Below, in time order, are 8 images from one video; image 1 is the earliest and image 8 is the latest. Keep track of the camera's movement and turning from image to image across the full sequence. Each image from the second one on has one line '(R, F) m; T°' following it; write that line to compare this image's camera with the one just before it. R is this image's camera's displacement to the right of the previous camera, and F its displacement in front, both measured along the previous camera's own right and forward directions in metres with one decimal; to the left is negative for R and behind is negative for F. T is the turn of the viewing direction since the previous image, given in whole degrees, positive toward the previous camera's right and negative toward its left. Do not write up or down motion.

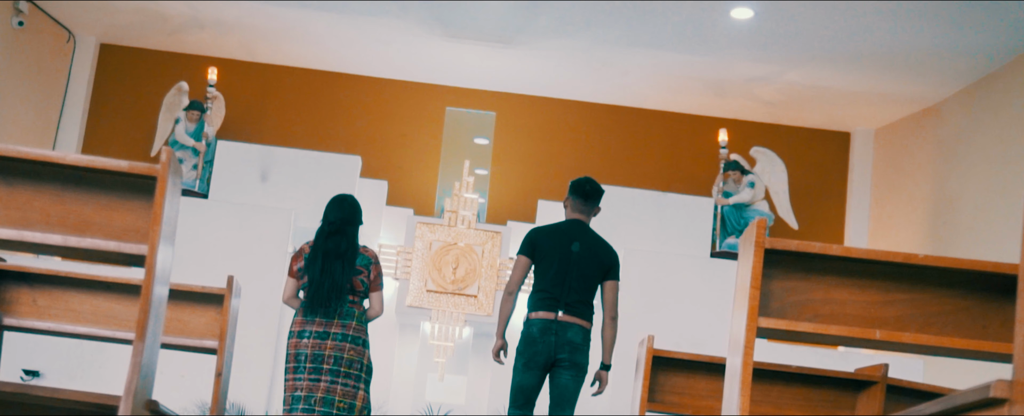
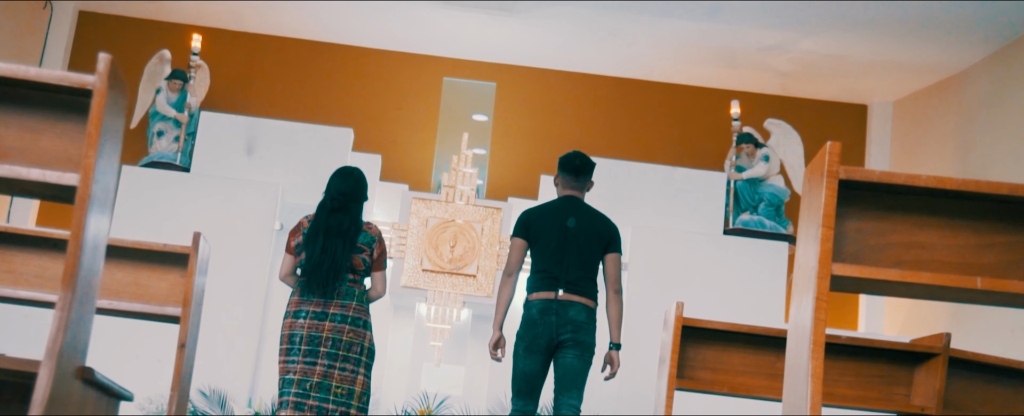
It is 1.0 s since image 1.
(0.0, +0.4) m; 0°
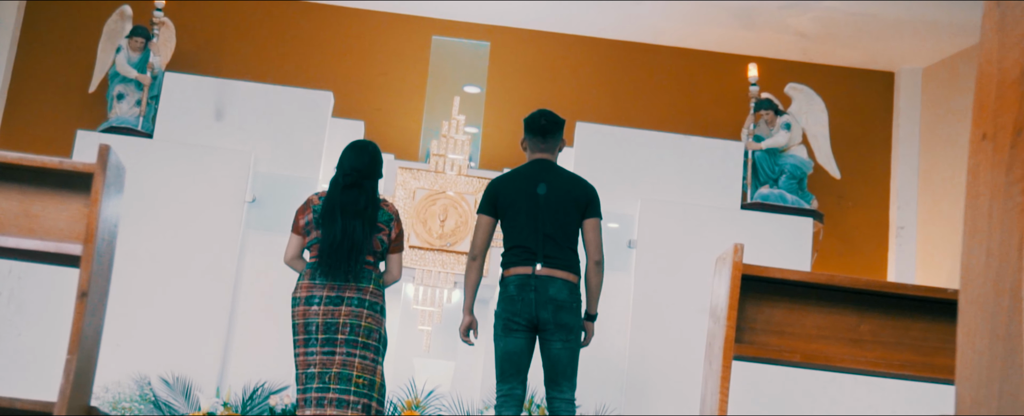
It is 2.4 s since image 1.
(0.0, +0.6) m; +1°
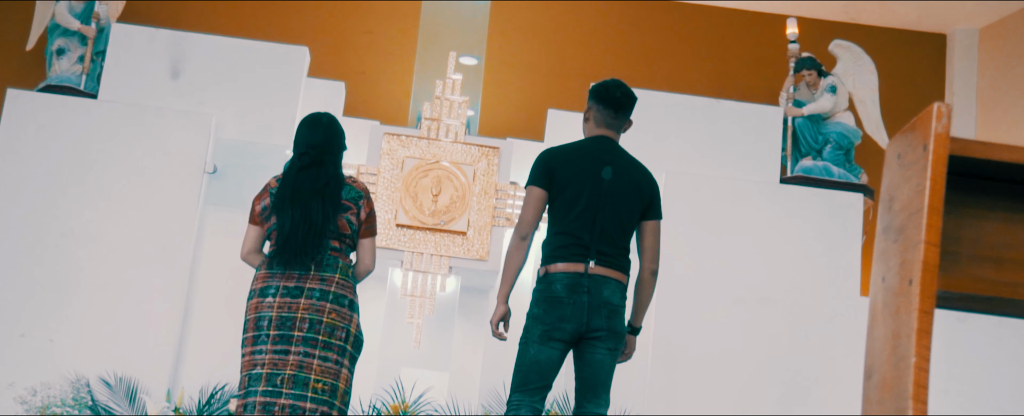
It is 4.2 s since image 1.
(-0.1, +0.8) m; +1°
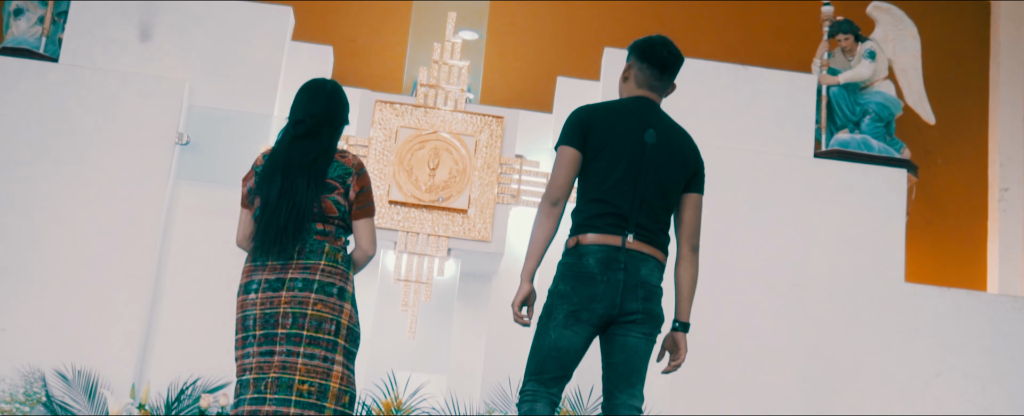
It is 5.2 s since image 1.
(0.0, +0.5) m; 0°
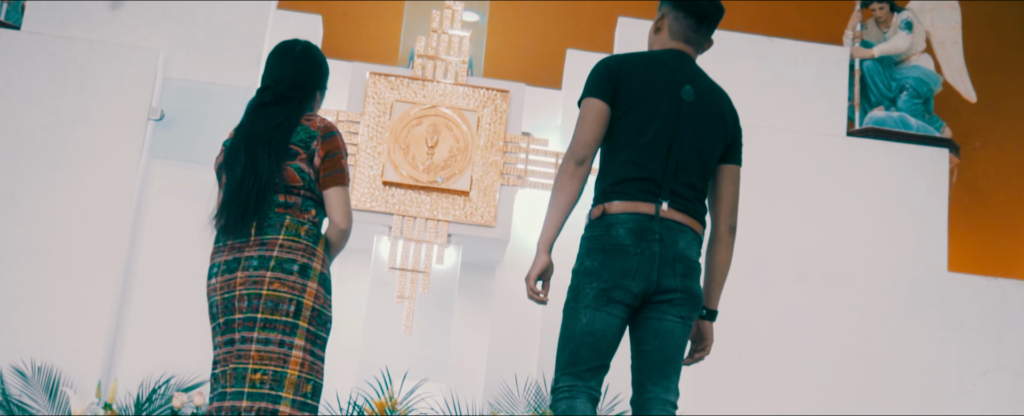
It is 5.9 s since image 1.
(0.0, +0.4) m; 0°
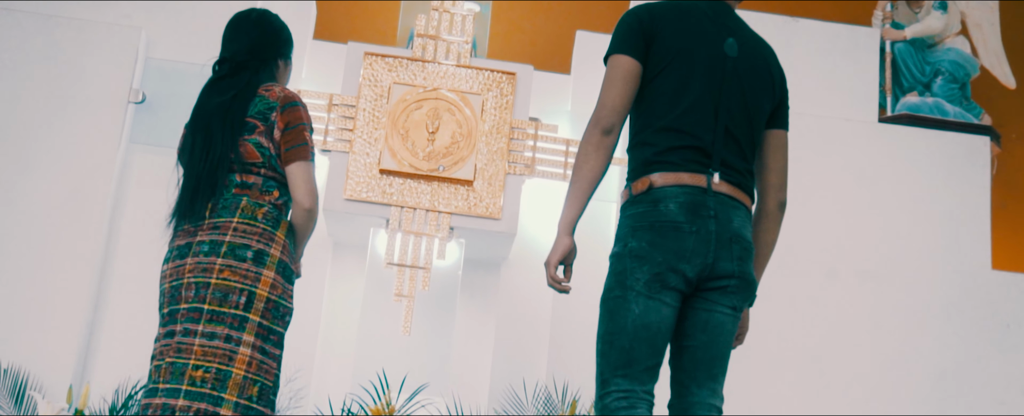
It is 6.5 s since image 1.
(0.0, +0.3) m; 0°
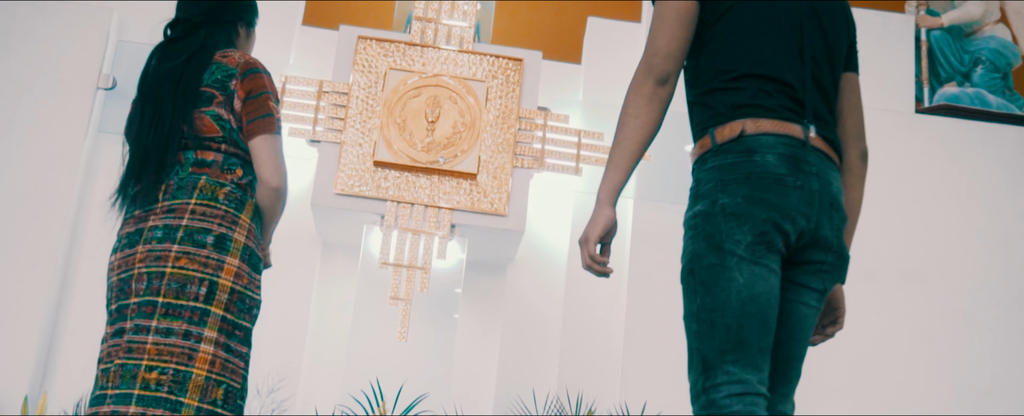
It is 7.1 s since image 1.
(-0.1, +0.3) m; +1°
